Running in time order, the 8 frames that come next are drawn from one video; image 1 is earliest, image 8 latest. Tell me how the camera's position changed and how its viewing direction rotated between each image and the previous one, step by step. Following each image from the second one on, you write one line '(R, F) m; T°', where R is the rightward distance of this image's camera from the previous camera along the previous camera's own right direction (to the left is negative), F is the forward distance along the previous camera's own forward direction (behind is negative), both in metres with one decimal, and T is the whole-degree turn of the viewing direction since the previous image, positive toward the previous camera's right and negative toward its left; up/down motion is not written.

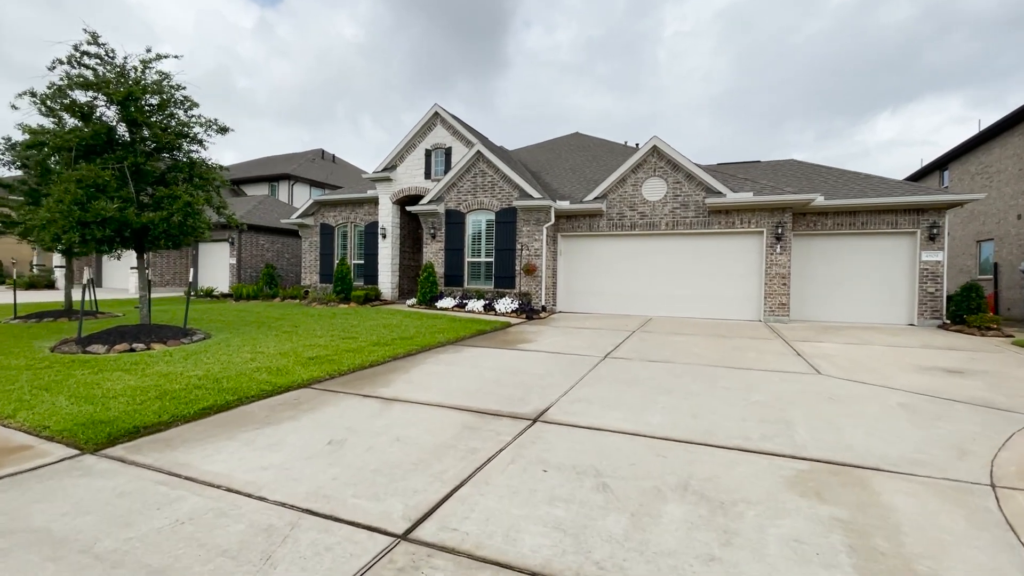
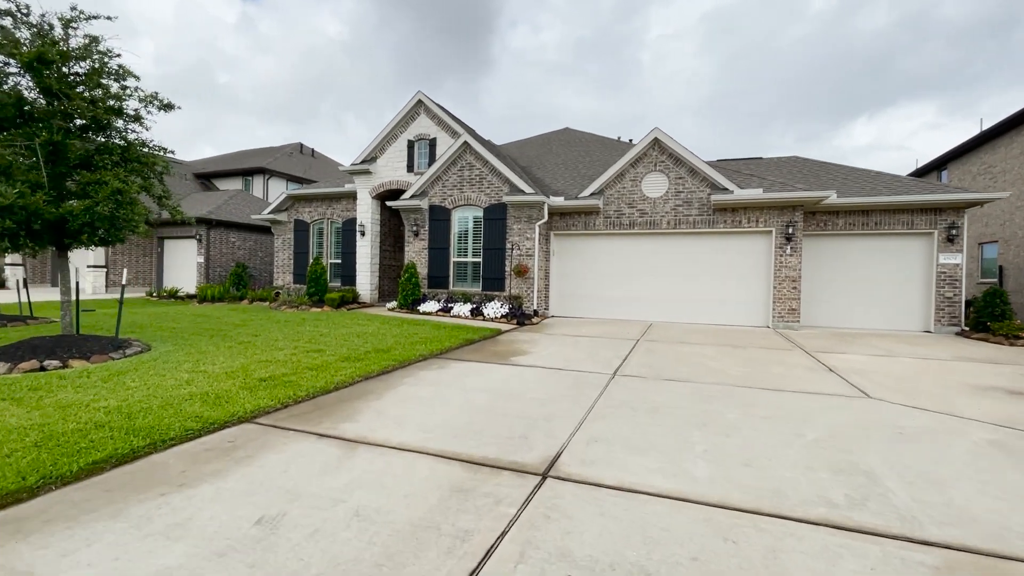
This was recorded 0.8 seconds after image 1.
(-0.1, +1.0) m; +2°
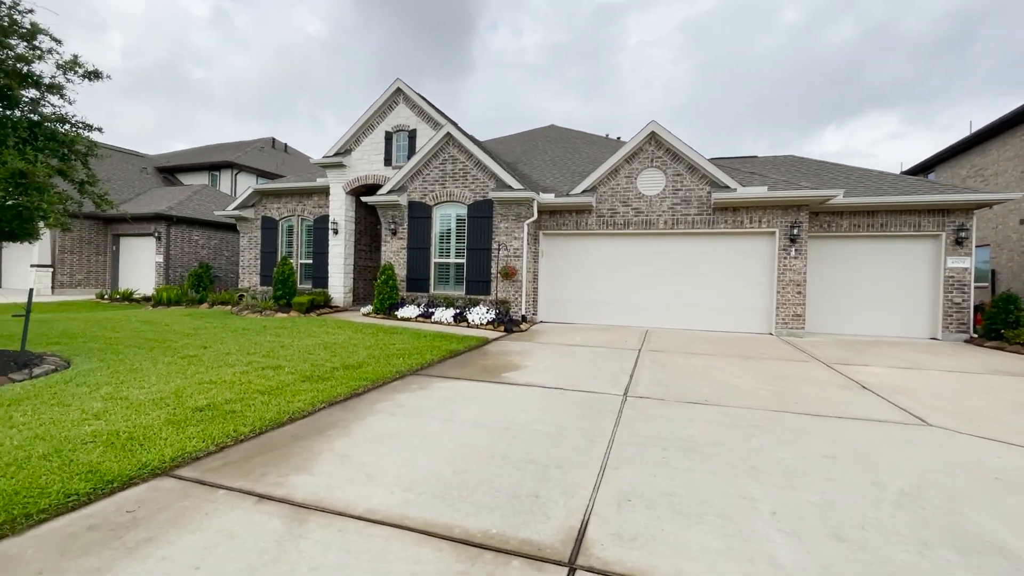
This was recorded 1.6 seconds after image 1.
(-0.2, +0.9) m; +2°
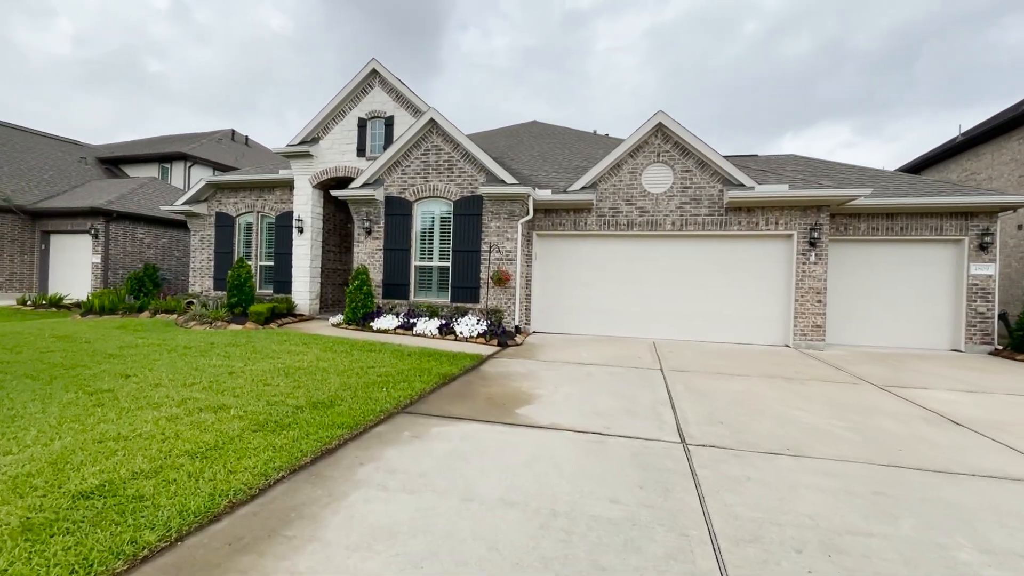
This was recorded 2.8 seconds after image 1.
(-0.5, +1.3) m; +4°
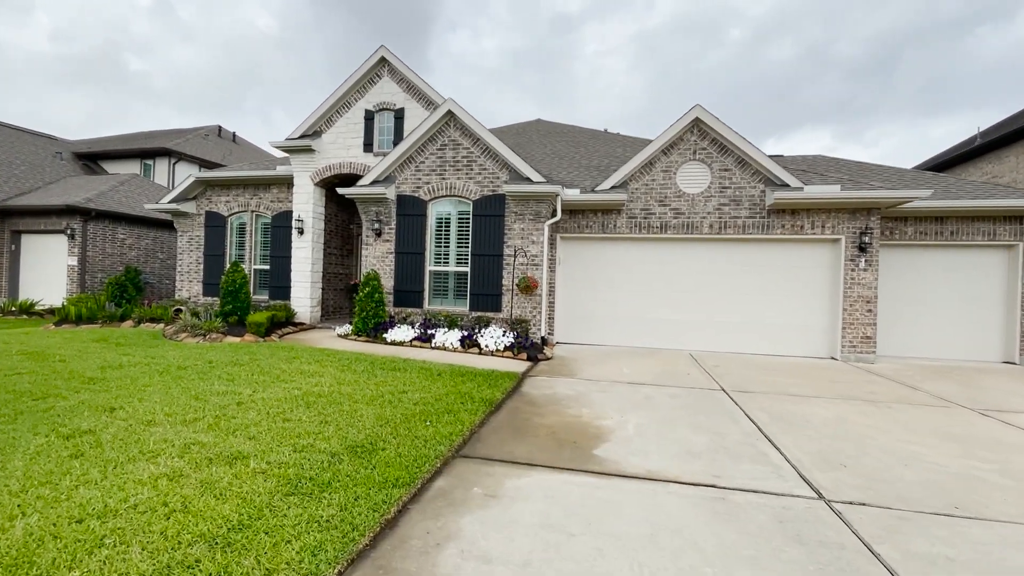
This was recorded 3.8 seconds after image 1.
(-0.8, +0.8) m; +2°
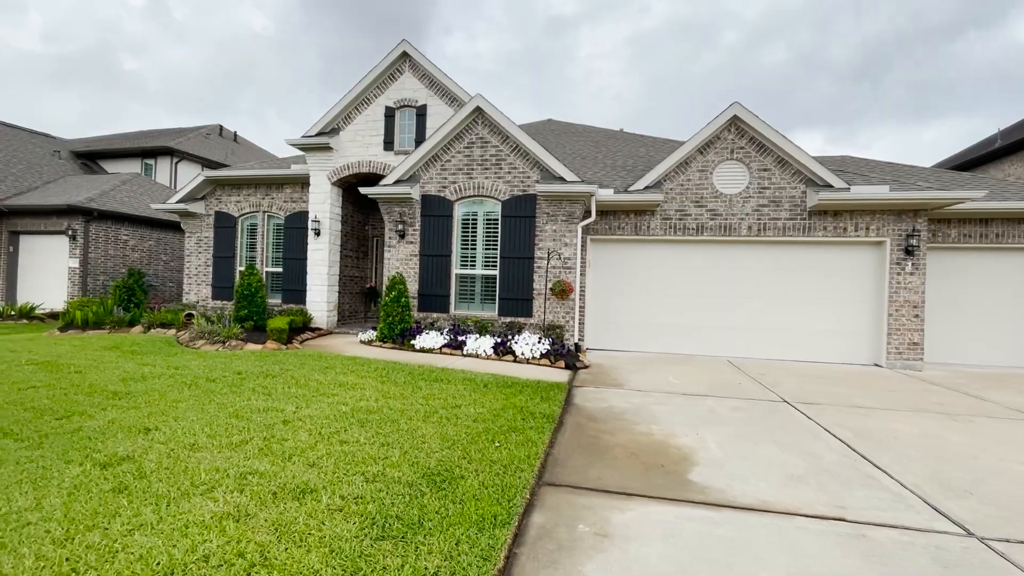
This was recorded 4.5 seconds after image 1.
(-0.7, +0.4) m; +1°
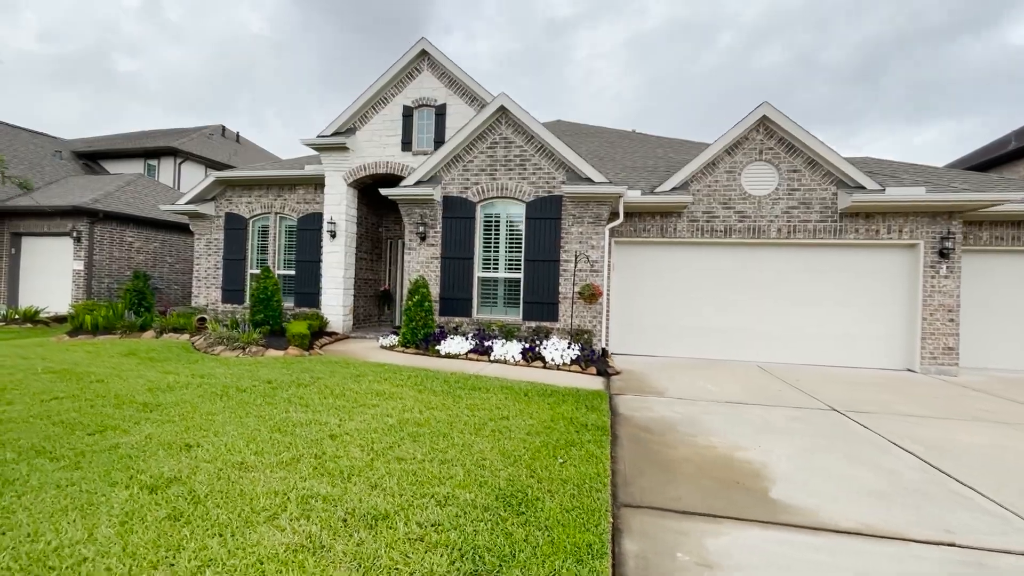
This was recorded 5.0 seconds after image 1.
(-0.5, +0.2) m; 0°
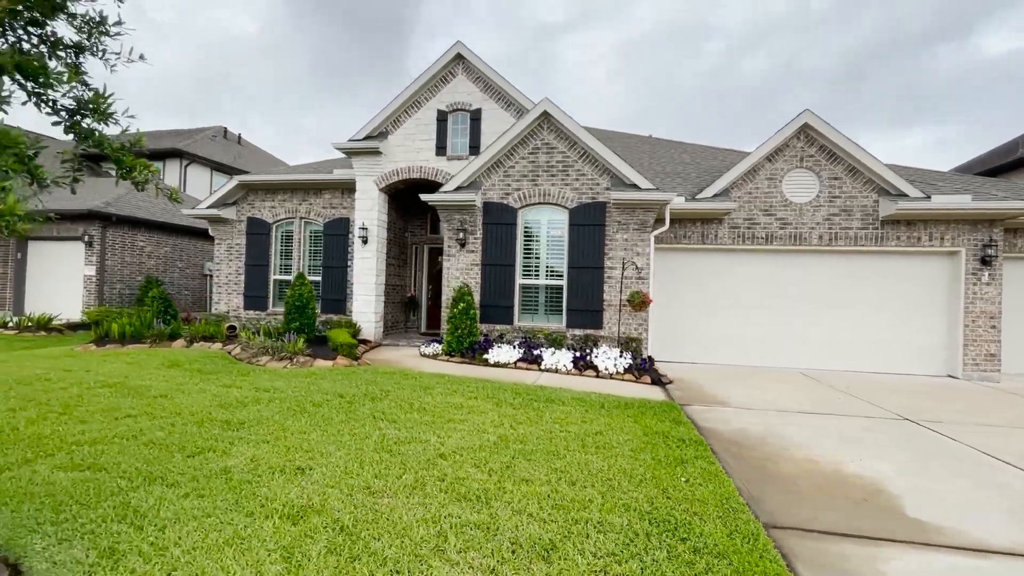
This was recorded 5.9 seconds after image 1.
(-1.0, +0.1) m; +1°
